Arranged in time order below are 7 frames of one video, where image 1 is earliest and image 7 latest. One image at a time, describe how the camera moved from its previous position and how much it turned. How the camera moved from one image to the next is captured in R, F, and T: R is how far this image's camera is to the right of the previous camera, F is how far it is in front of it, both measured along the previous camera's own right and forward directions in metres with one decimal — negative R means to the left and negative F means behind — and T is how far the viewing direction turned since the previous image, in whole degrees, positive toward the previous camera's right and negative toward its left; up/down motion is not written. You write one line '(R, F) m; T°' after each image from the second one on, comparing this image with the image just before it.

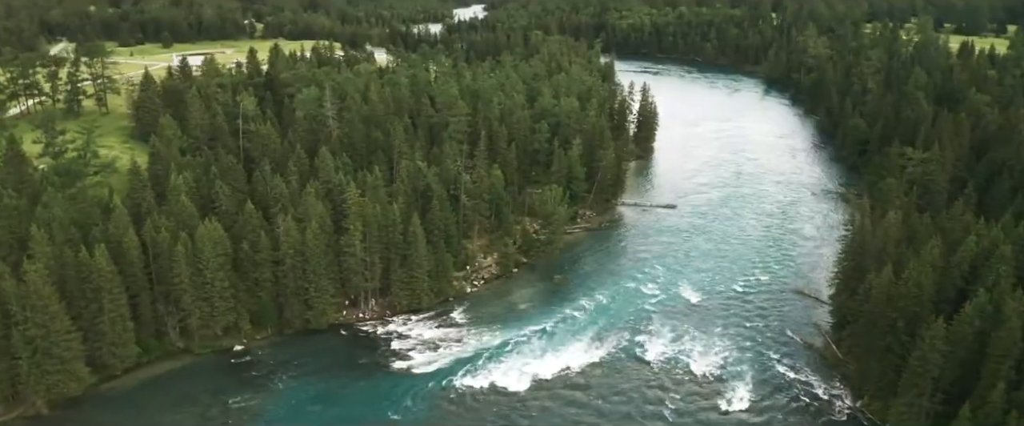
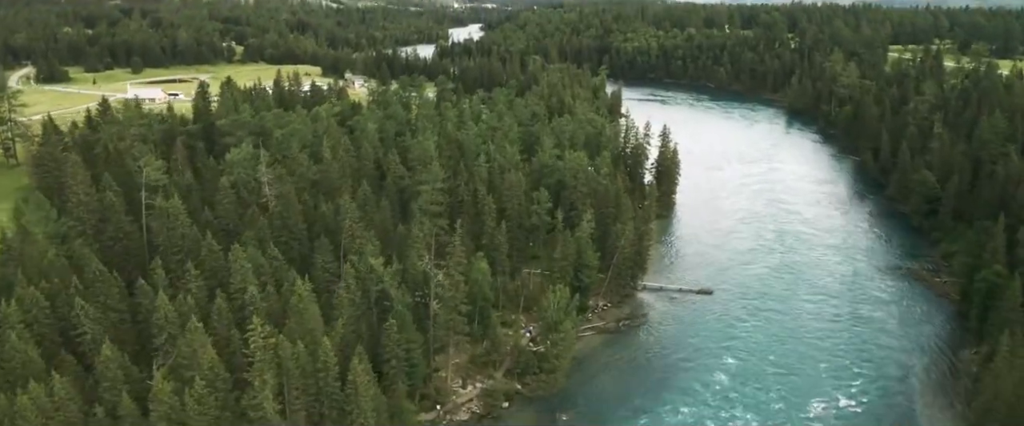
(+1.0, +21.5) m; 0°
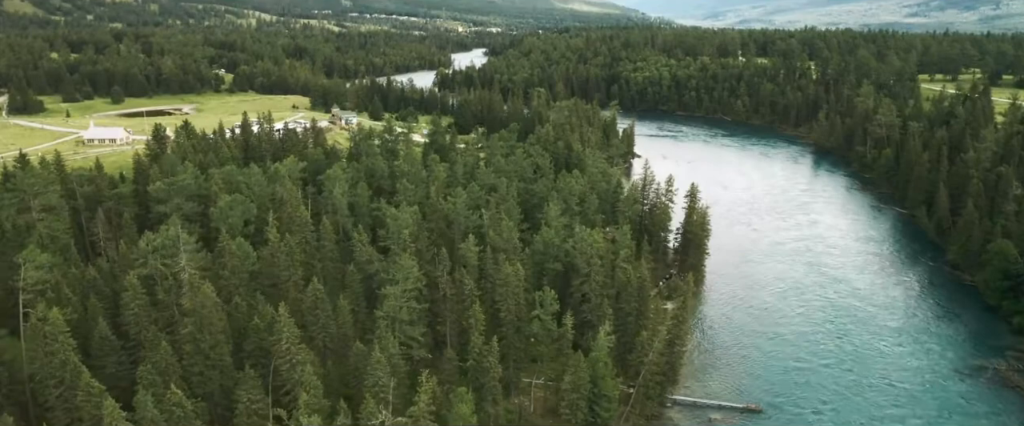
(+0.8, +16.4) m; 0°
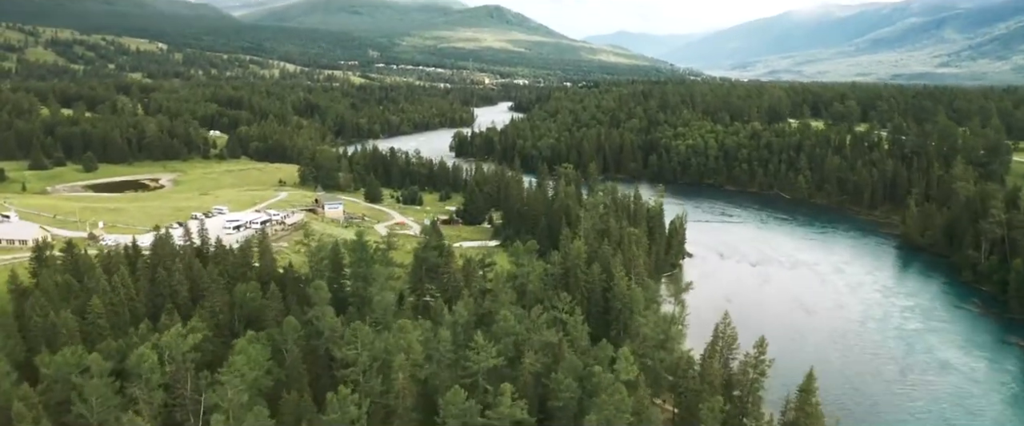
(+1.0, +31.0) m; -2°
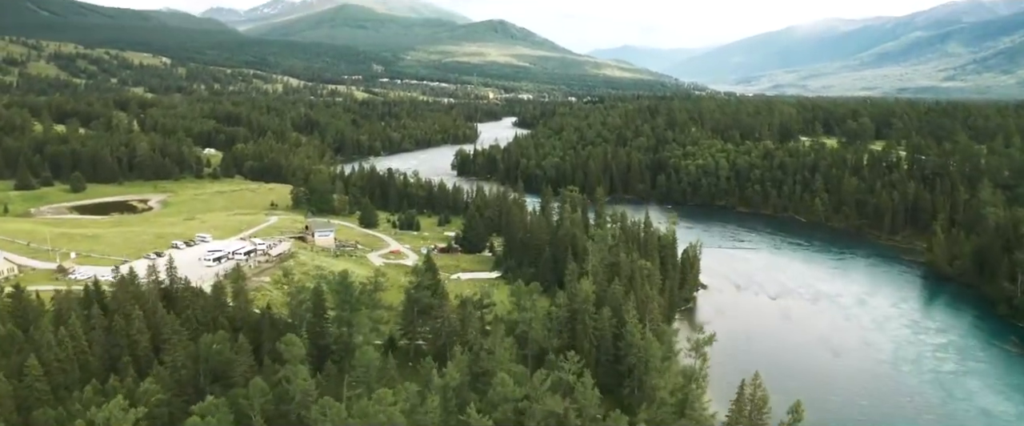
(+0.4, +8.0) m; 0°
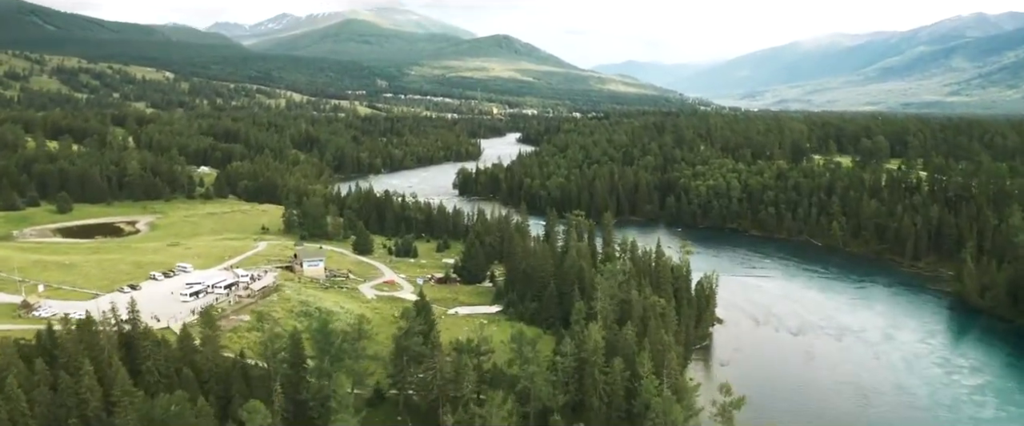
(+0.4, +7.9) m; 0°
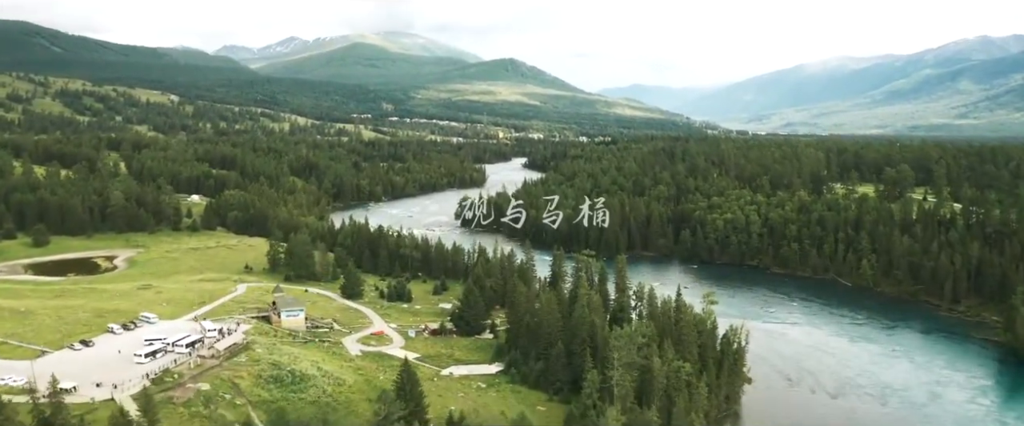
(+0.5, +11.9) m; -1°
